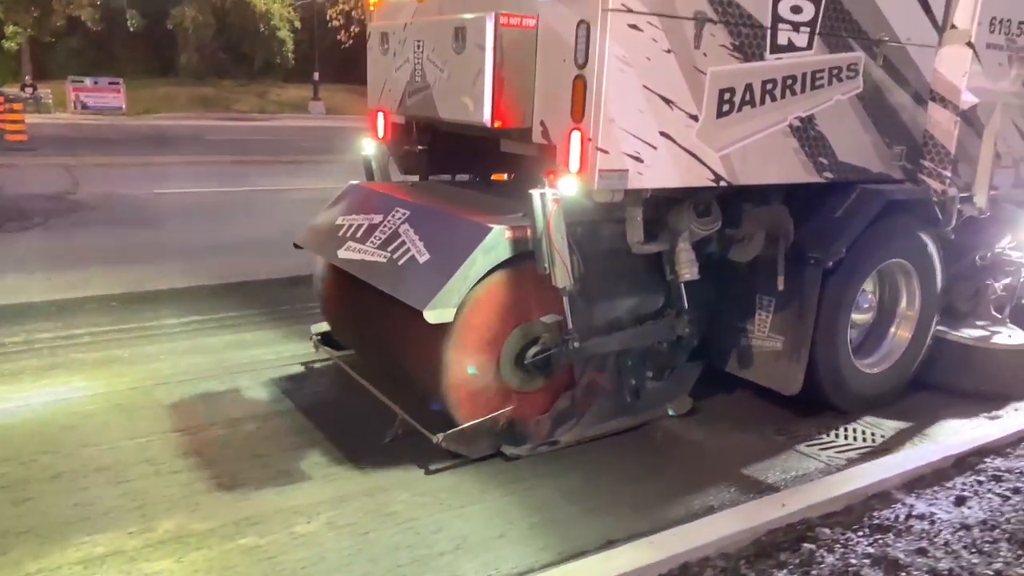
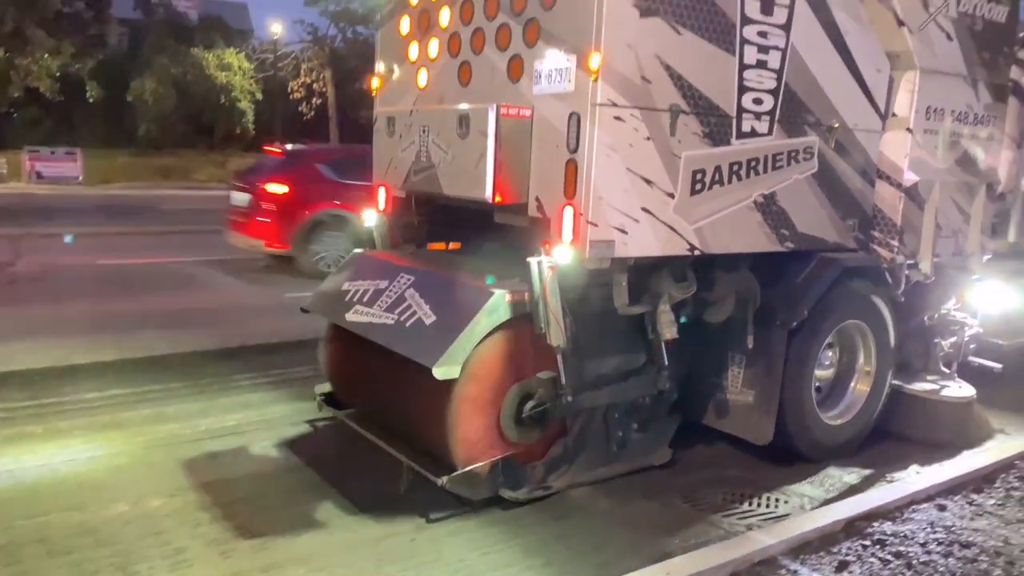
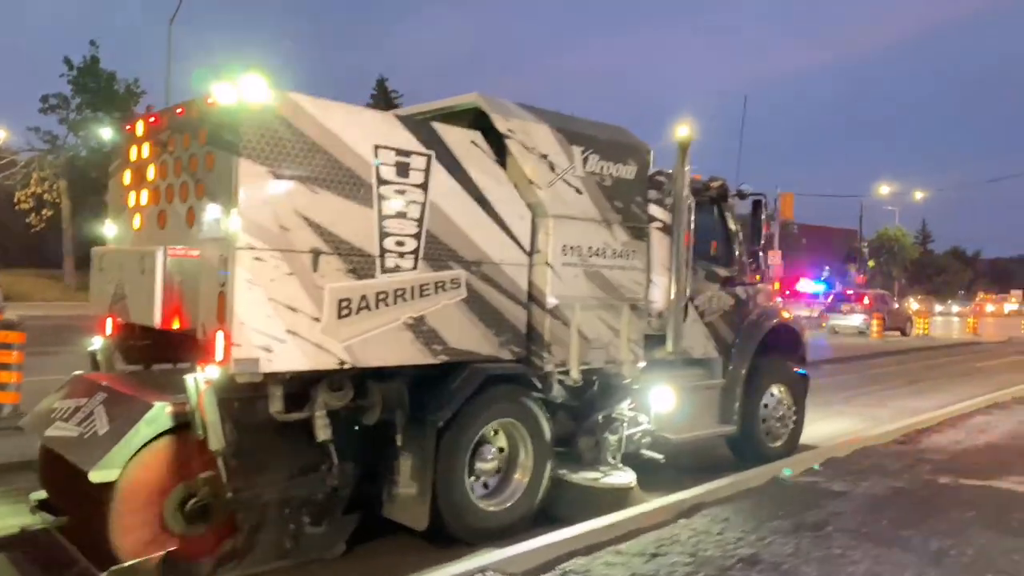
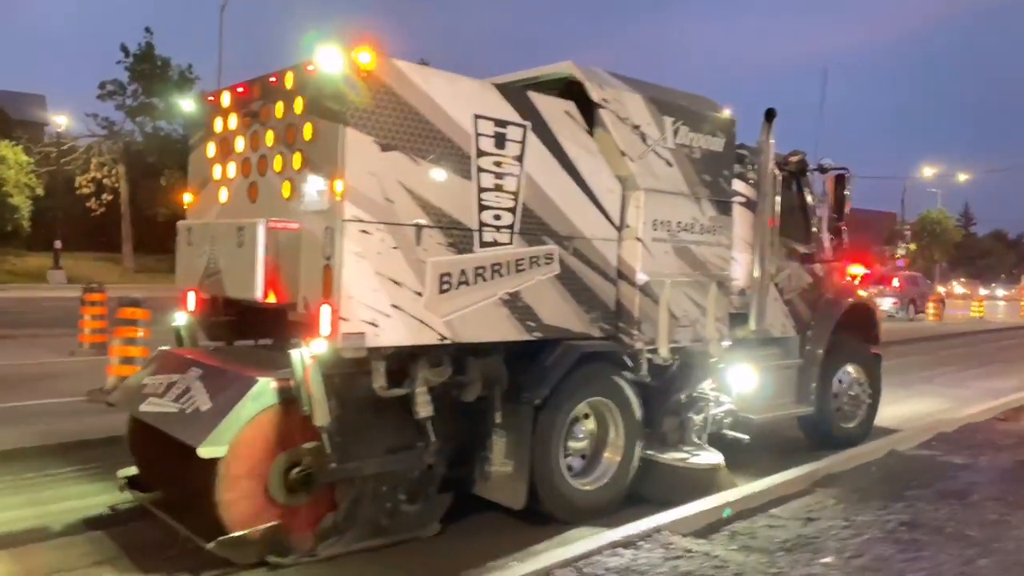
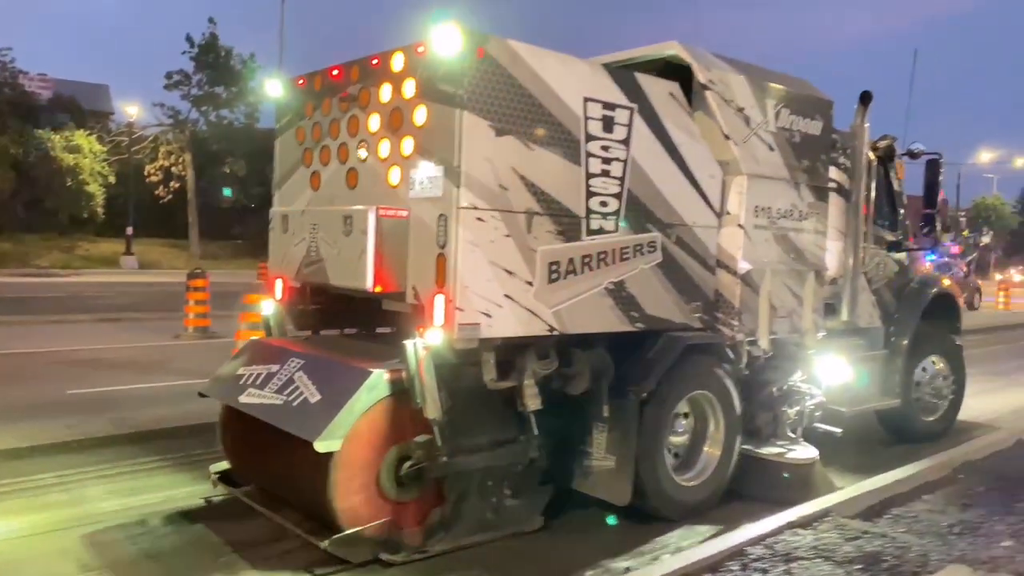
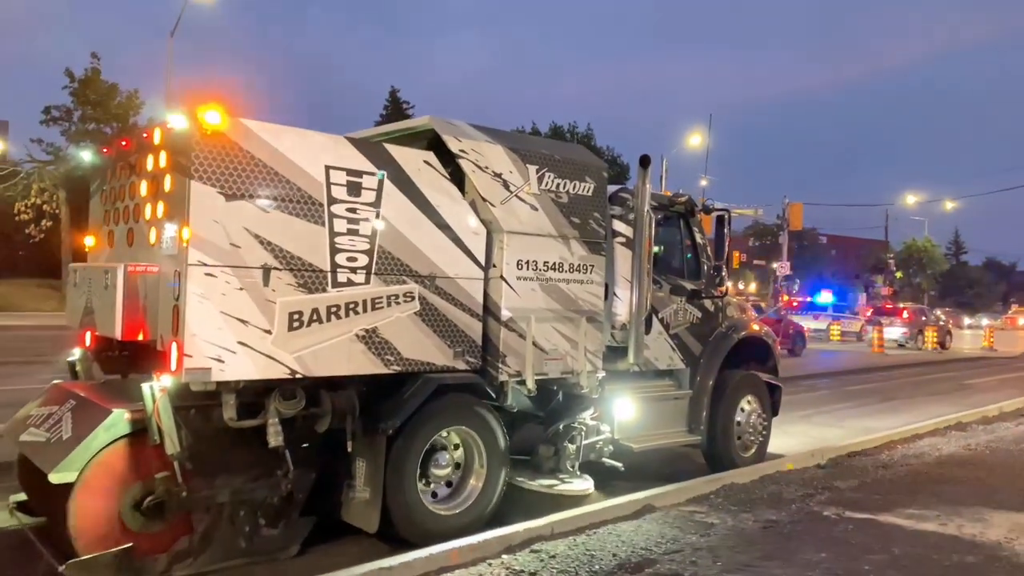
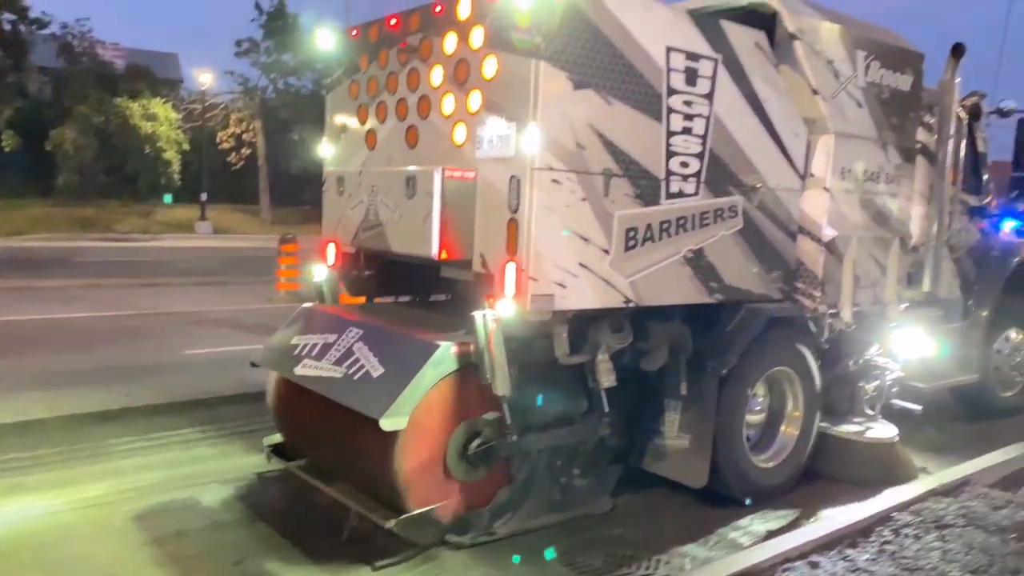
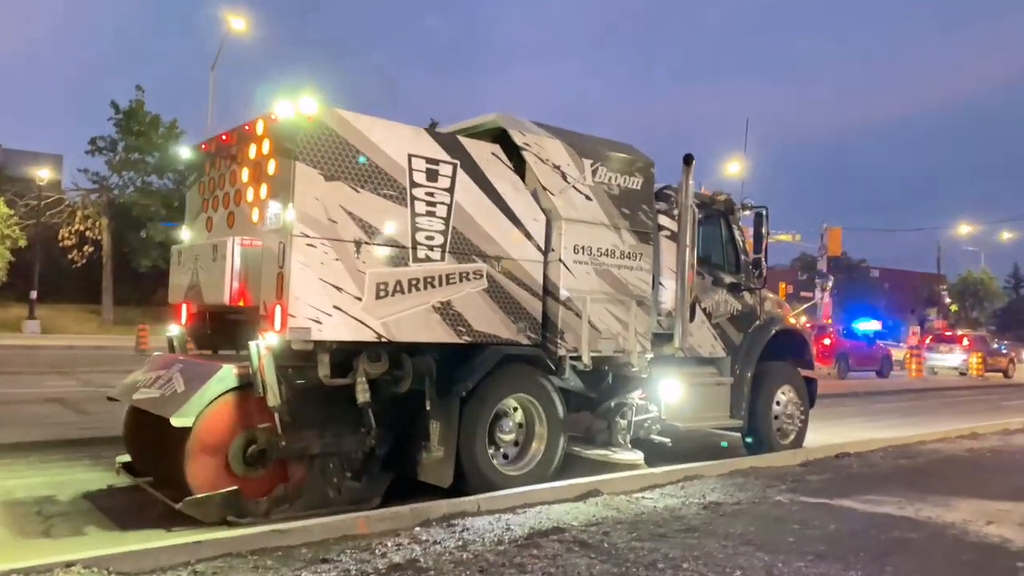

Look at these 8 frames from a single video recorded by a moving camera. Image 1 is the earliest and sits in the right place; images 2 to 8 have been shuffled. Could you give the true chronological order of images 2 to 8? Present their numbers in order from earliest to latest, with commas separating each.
2, 7, 5, 4, 3, 6, 8
